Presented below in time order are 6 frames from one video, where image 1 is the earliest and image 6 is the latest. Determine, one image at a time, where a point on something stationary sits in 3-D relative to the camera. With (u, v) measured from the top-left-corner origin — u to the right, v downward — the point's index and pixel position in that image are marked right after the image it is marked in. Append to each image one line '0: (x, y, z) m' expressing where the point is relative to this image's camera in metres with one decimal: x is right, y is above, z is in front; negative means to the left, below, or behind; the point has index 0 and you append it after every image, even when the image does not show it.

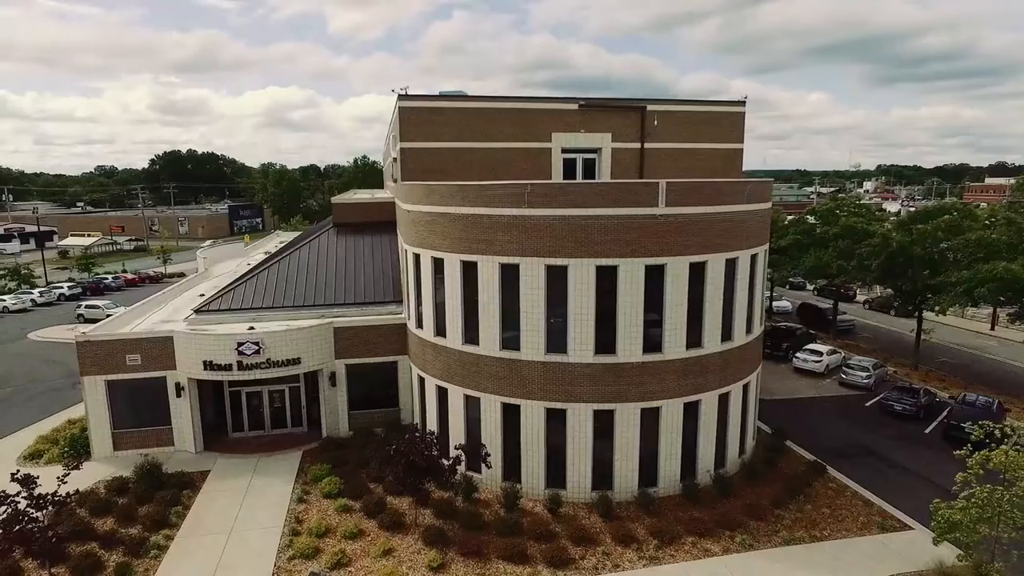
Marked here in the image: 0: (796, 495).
0: (+7.9, -5.8, +16.5) m
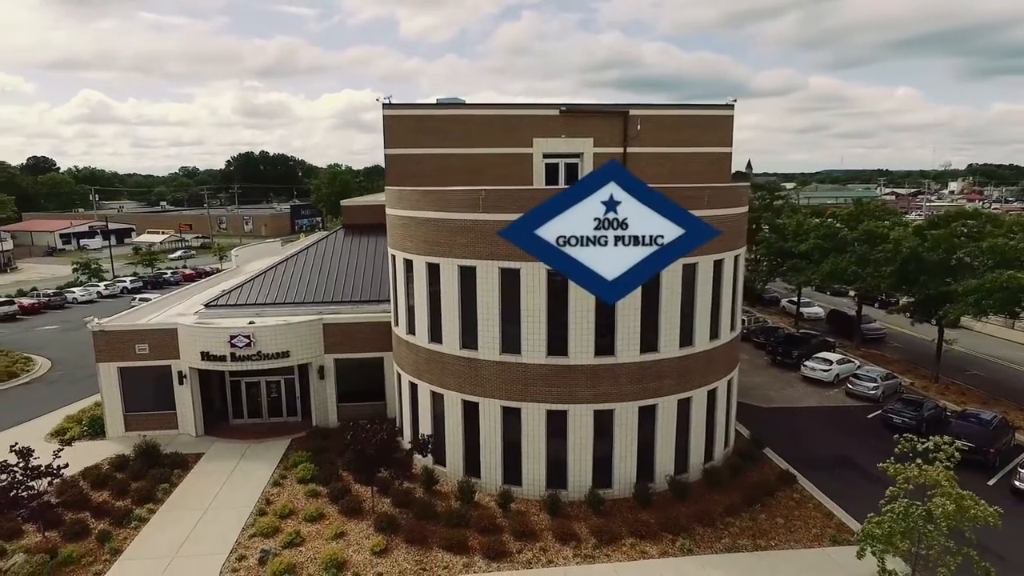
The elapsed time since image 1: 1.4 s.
0: (+6.6, -6.0, +16.4) m
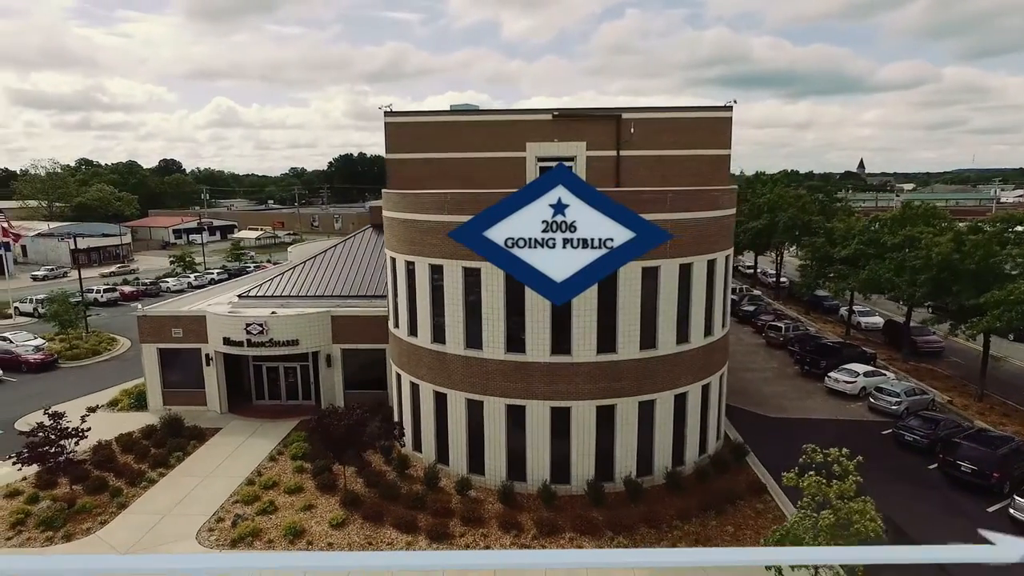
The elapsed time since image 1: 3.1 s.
0: (+5.4, -6.1, +16.2) m
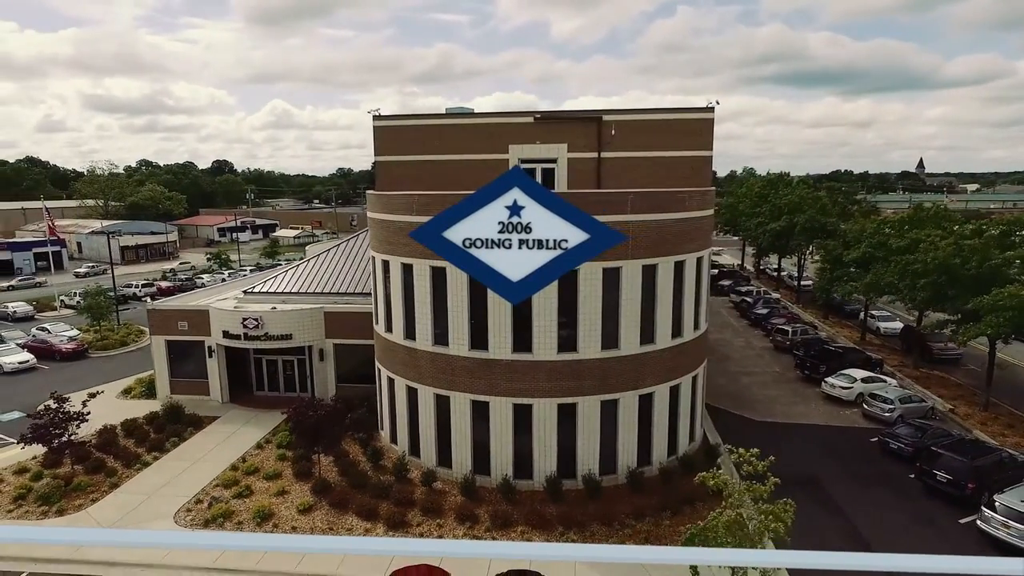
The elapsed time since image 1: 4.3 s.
0: (+4.2, -6.1, +16.3) m
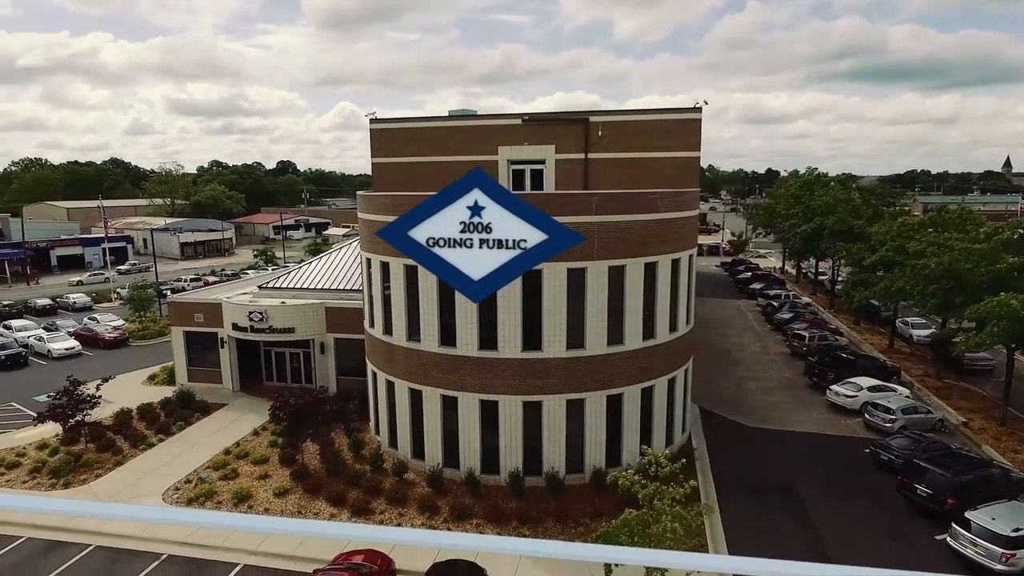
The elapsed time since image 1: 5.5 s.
0: (+3.0, -6.1, +16.4) m
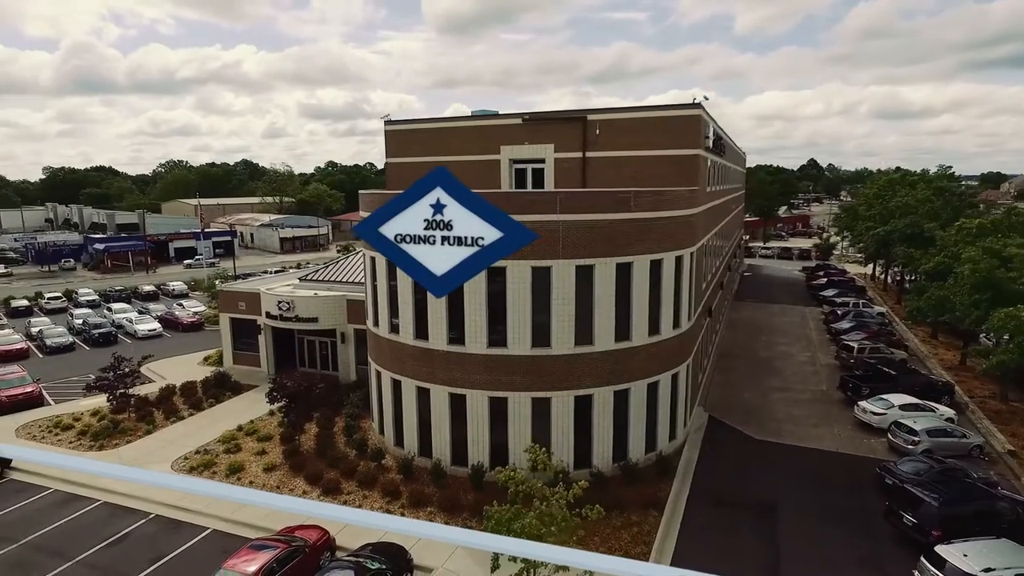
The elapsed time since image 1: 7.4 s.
0: (+1.7, -6.1, +16.3) m
